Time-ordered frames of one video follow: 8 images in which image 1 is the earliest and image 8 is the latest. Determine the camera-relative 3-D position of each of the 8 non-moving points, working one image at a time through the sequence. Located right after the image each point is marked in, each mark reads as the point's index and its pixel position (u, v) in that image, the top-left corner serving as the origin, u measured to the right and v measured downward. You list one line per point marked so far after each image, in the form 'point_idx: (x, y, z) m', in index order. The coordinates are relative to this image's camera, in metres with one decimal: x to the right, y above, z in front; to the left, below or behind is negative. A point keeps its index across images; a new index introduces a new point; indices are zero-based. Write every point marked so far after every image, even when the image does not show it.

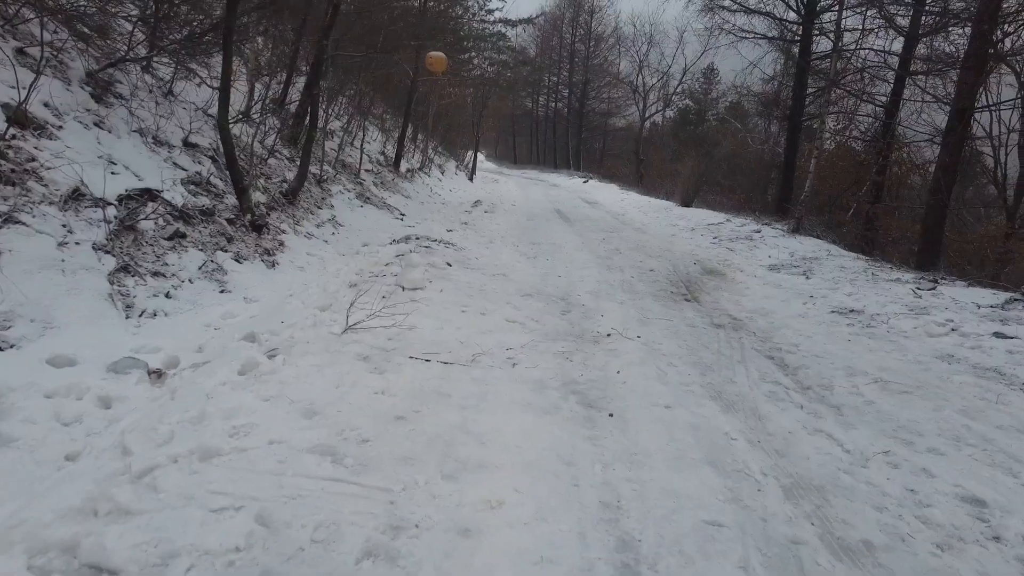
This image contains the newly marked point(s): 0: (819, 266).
0: (+3.9, +0.3, +8.3) m
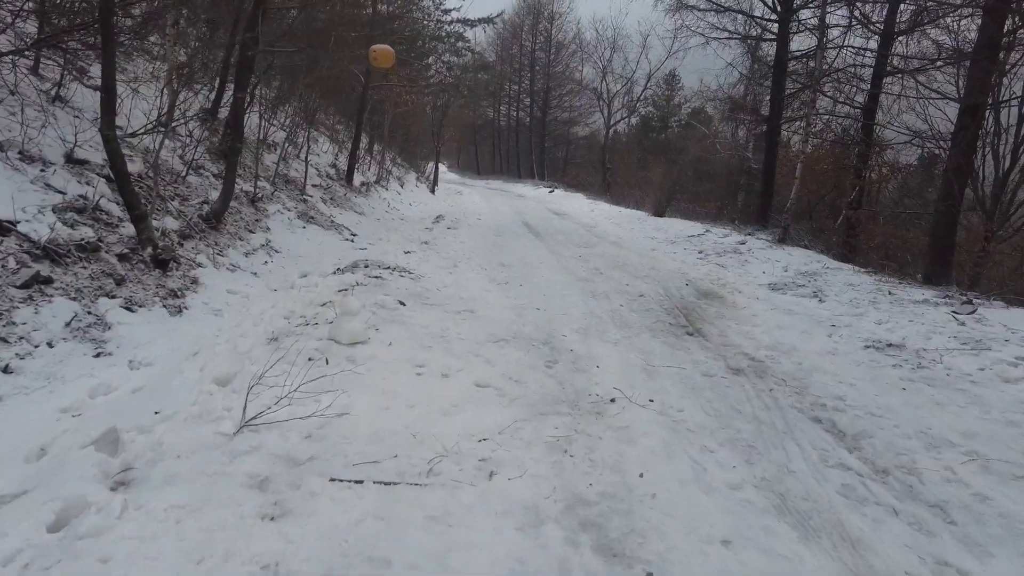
0: (+3.5, 0.0, +7.4) m
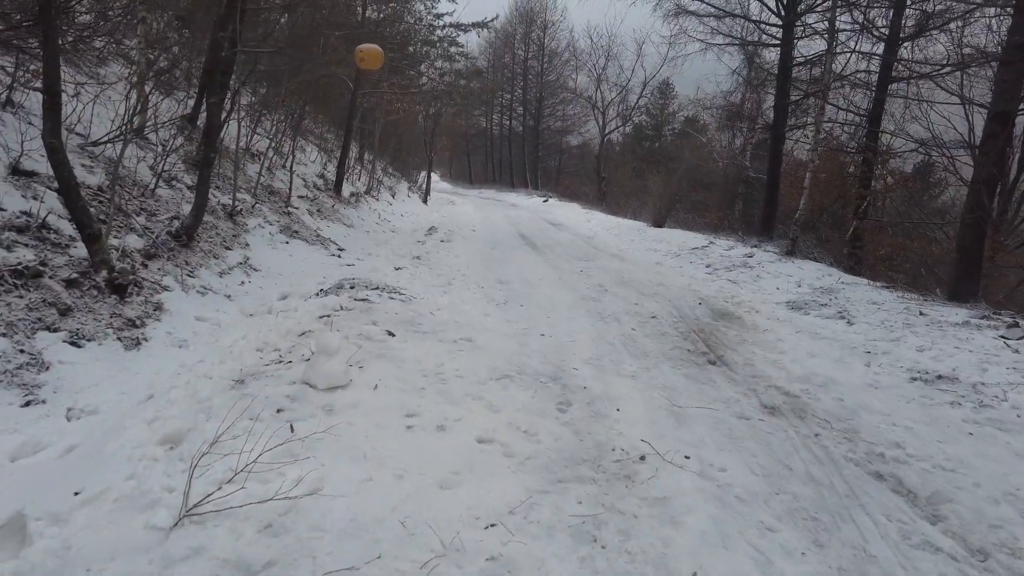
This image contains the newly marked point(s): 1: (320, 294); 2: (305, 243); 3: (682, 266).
0: (+3.5, -0.2, +6.9) m
1: (-1.7, 0.0, +5.8) m
2: (-2.6, +0.6, +8.3) m
3: (+2.6, +0.3, +9.9) m
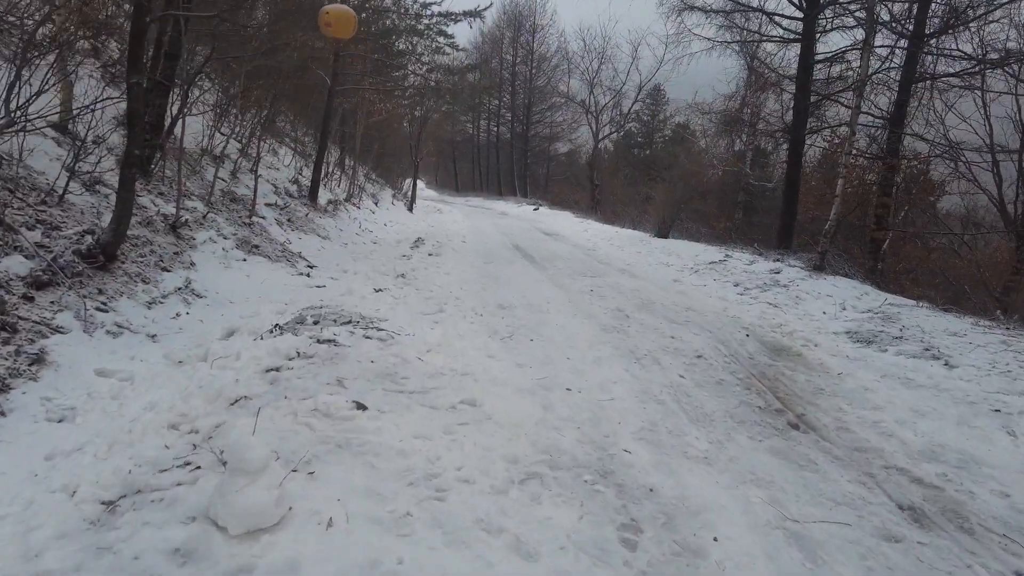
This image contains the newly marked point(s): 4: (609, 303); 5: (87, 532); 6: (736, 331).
0: (+3.6, -0.4, +5.7) m
1: (-1.6, -0.3, +4.5) m
2: (-2.6, +0.3, +7.0) m
3: (+2.5, 0.0, +8.7) m
4: (+1.1, -0.2, +7.2) m
5: (-1.3, -0.7, +2.0) m
6: (+2.0, -0.4, +6.0) m
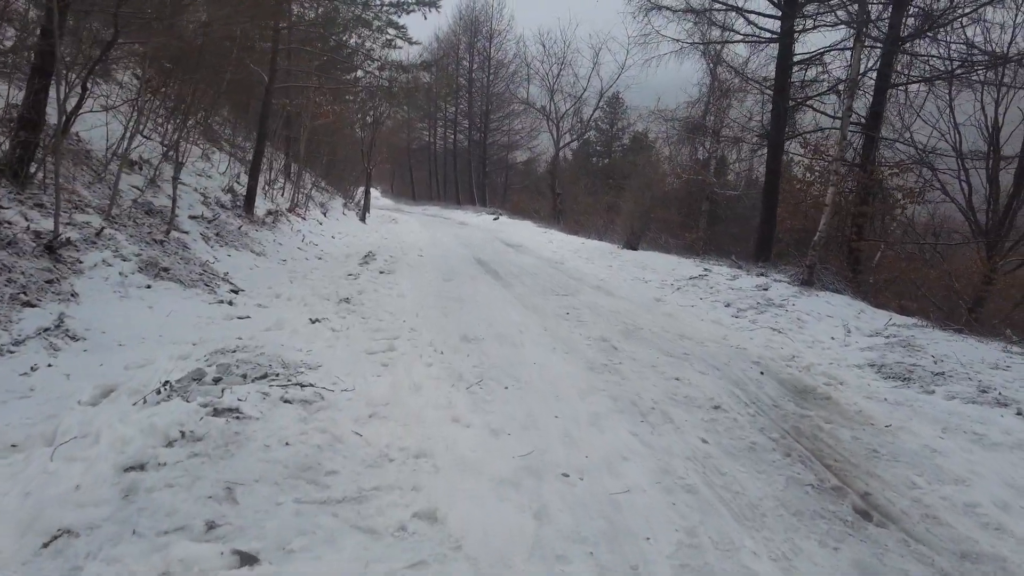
0: (+3.3, -0.6, +4.8) m
1: (-1.8, -0.5, +3.3) m
2: (-2.9, 0.0, +5.7) m
3: (+2.1, -0.2, +7.8) m
4: (+0.7, -0.4, +6.2) m
5: (-1.3, -0.9, +0.9) m
6: (+1.8, -0.6, +5.0) m
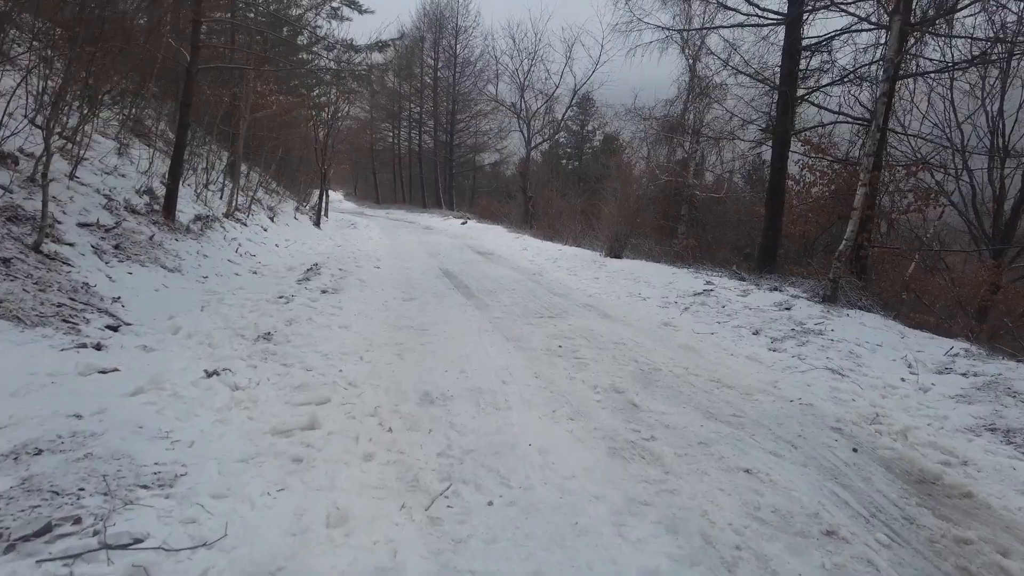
0: (+3.3, -0.8, +3.4) m
1: (-1.8, -0.7, +1.6) m
2: (-3.0, -0.2, +4.0) m
3: (+1.9, -0.4, +6.3) m
4: (+0.6, -0.6, +4.6) m
5: (-1.2, -1.1, -0.8) m
6: (+1.7, -0.8, +3.5) m
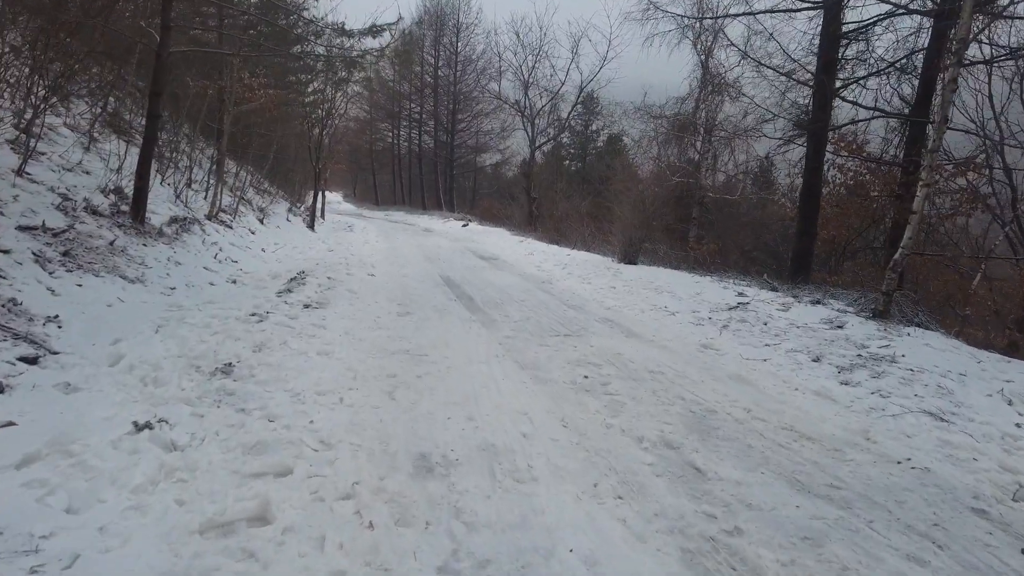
0: (+3.4, -0.9, +2.4) m
1: (-1.6, -0.9, +0.7) m
2: (-2.9, -0.3, +3.0) m
3: (+2.0, -0.6, +5.3) m
4: (+0.7, -0.8, +3.7) m
5: (-1.0, -1.2, -1.8) m
6: (+1.8, -0.9, +2.6) m
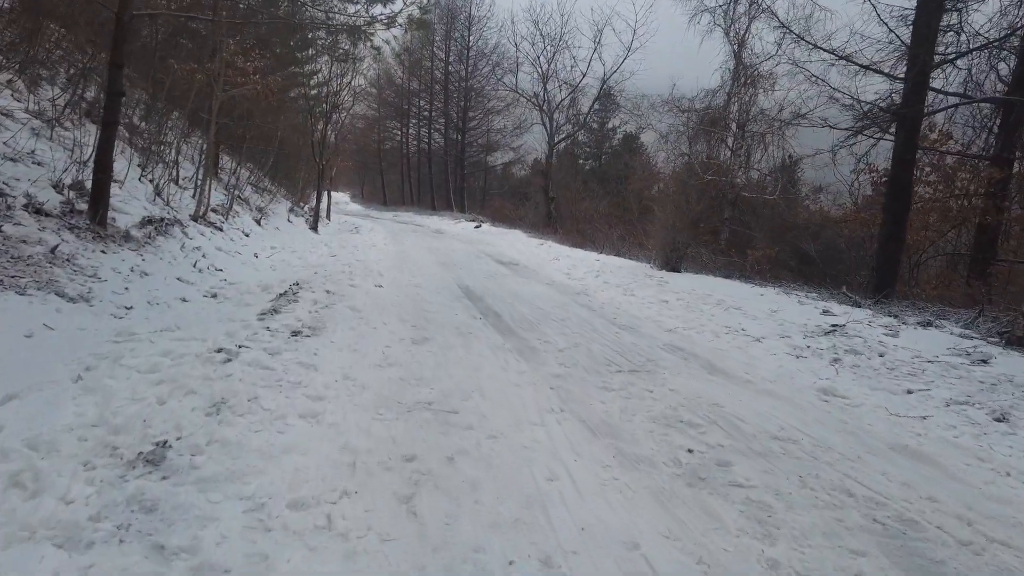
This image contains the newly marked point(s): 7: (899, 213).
0: (+3.7, -1.1, +0.9) m
1: (-1.3, -1.0, -0.8) m
2: (-2.5, -0.5, +1.6) m
3: (+2.4, -0.7, +3.8) m
4: (+1.1, -0.9, +2.2) m
5: (-0.8, -1.4, -3.3) m
6: (+2.1, -1.1, +1.0) m
7: (+4.8, +0.9, +8.1) m
